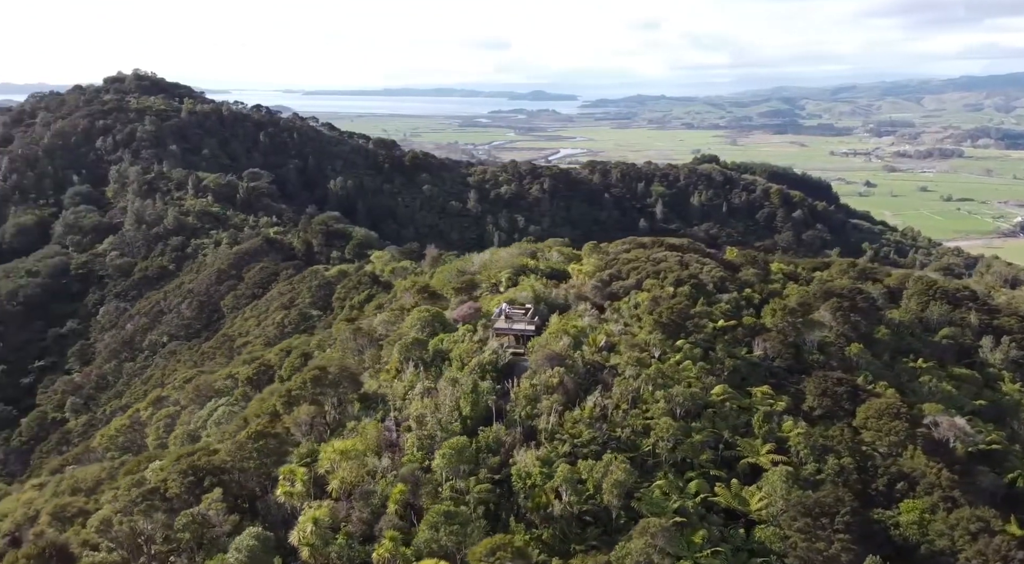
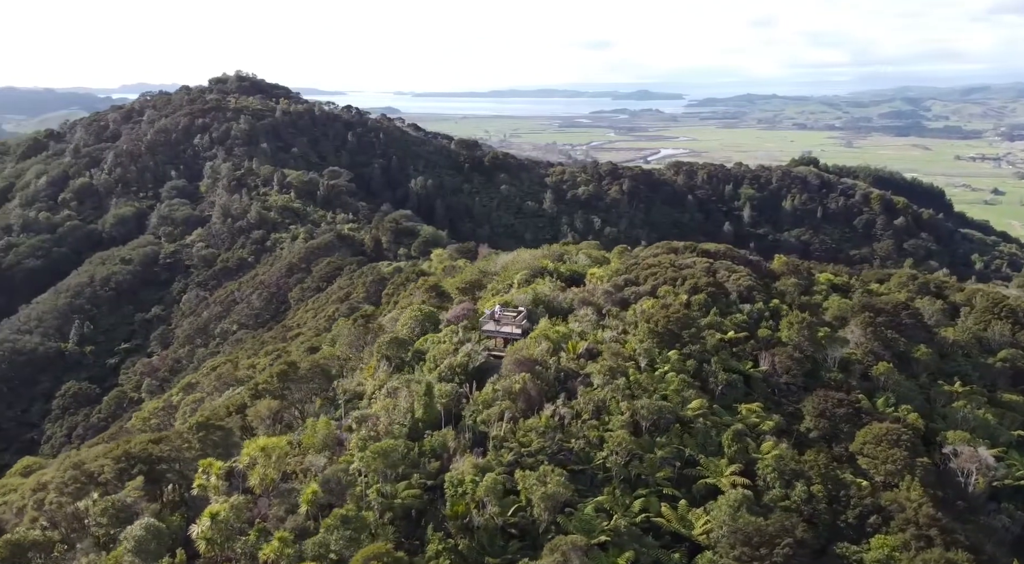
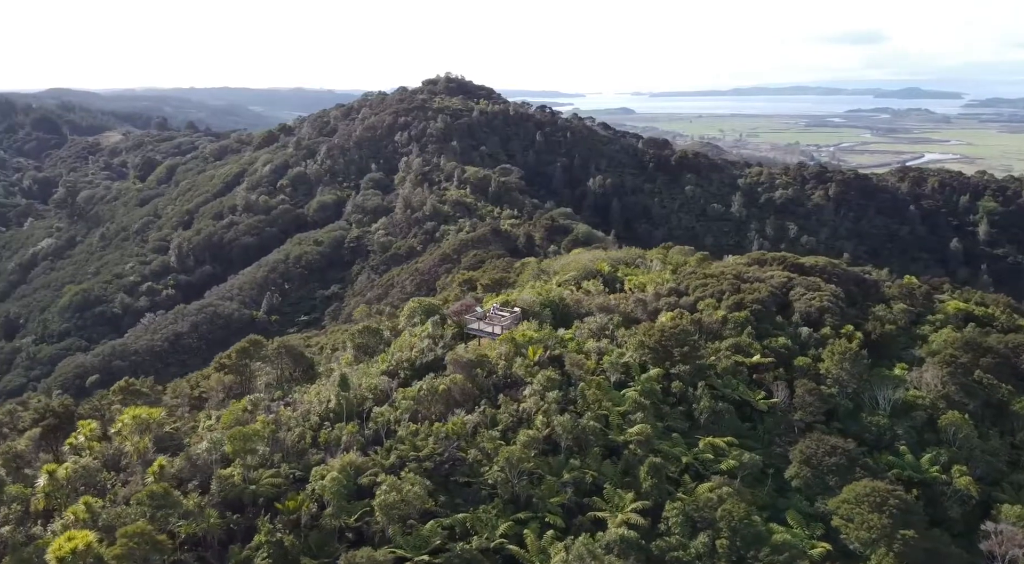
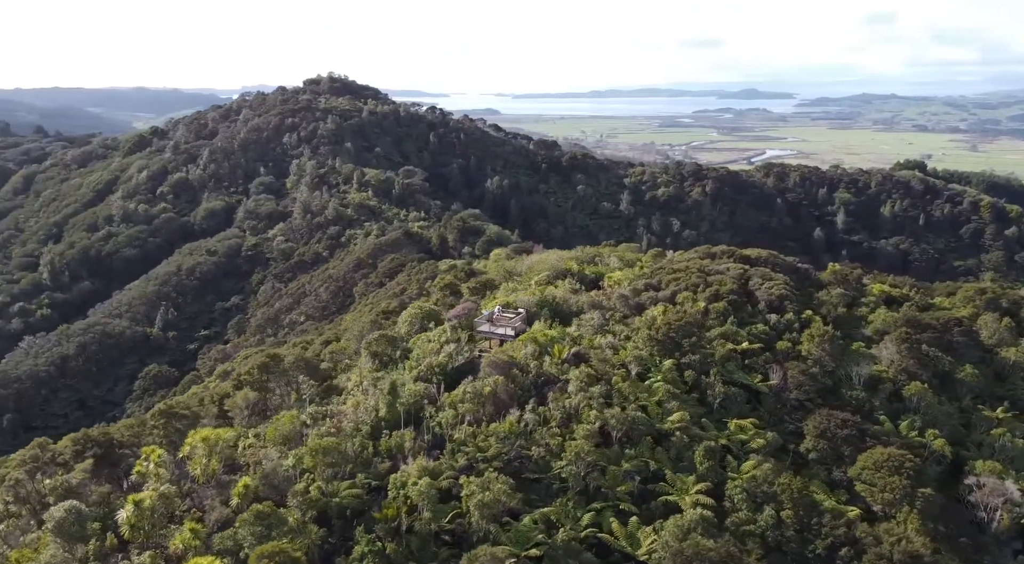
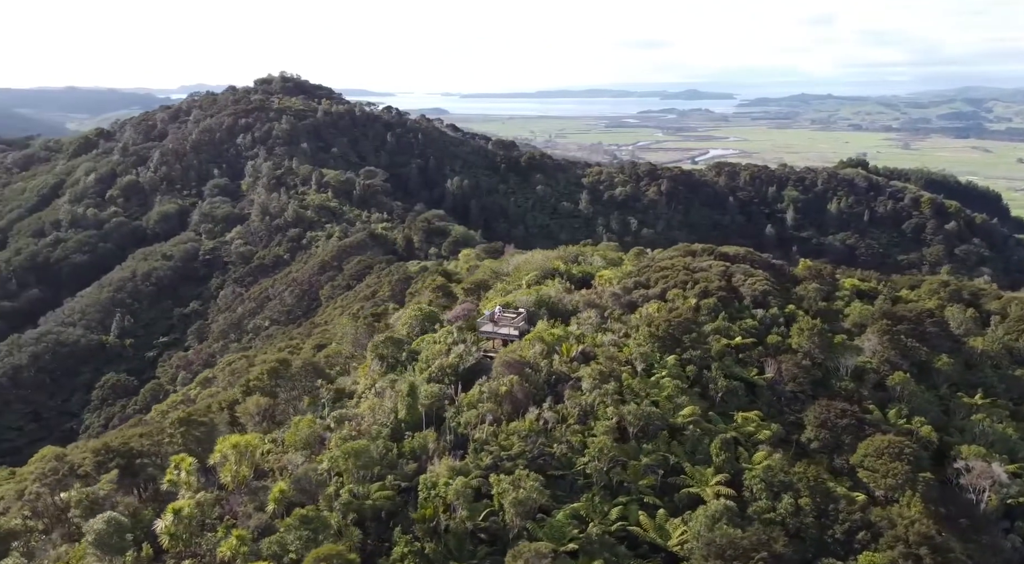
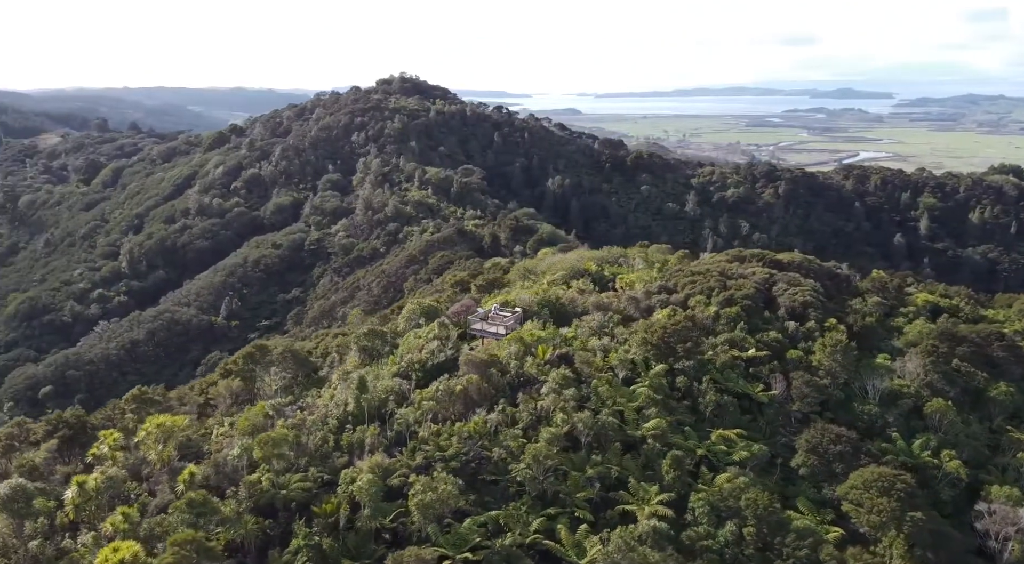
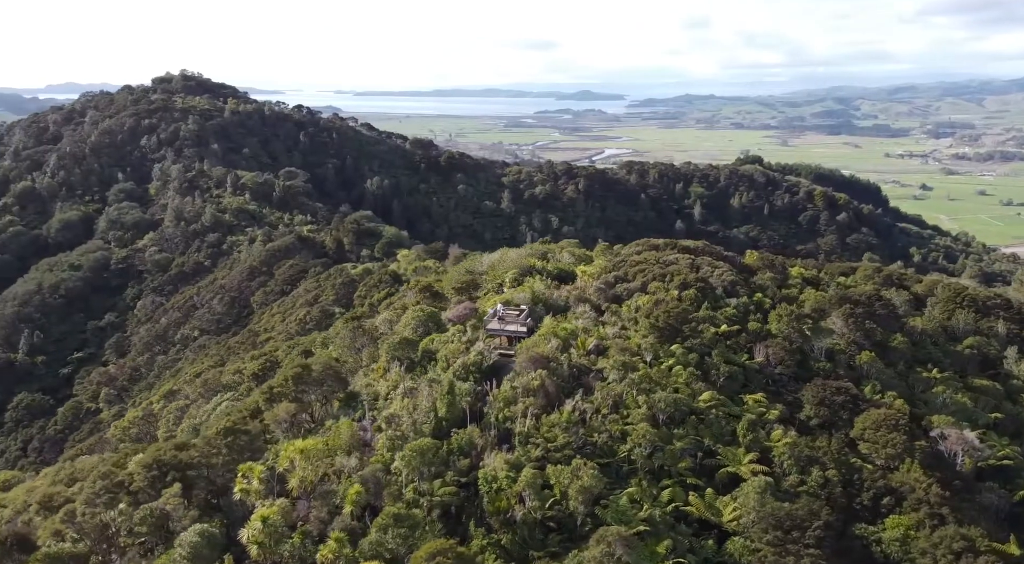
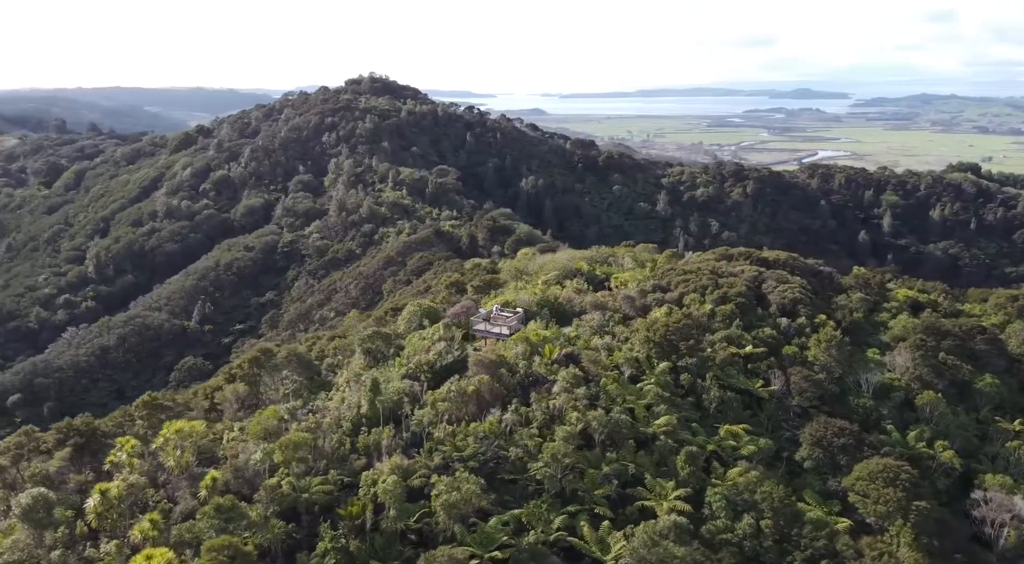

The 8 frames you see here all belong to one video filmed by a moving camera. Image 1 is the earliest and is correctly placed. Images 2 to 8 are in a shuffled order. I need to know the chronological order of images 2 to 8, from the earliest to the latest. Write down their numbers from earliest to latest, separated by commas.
7, 2, 5, 4, 8, 6, 3
